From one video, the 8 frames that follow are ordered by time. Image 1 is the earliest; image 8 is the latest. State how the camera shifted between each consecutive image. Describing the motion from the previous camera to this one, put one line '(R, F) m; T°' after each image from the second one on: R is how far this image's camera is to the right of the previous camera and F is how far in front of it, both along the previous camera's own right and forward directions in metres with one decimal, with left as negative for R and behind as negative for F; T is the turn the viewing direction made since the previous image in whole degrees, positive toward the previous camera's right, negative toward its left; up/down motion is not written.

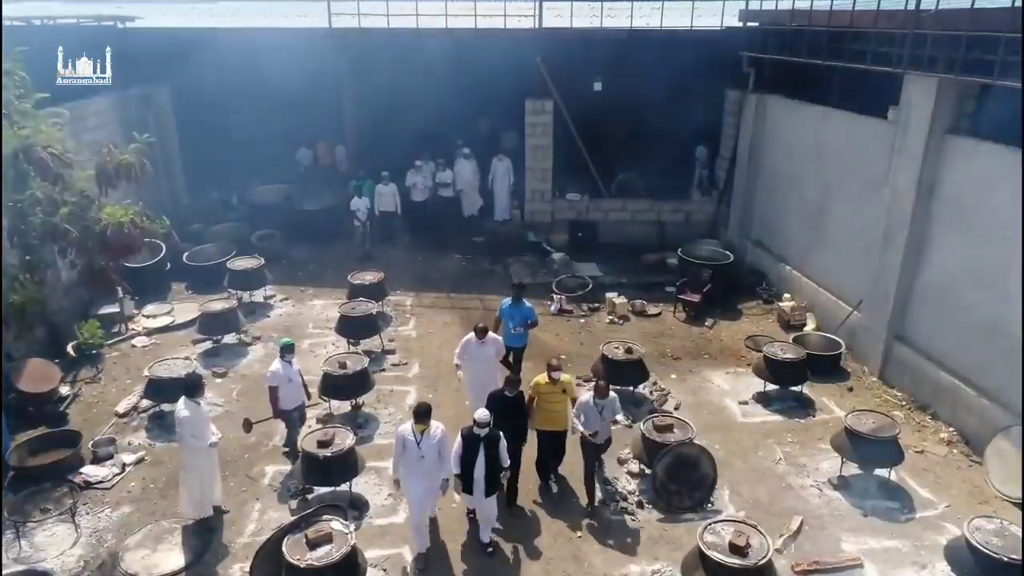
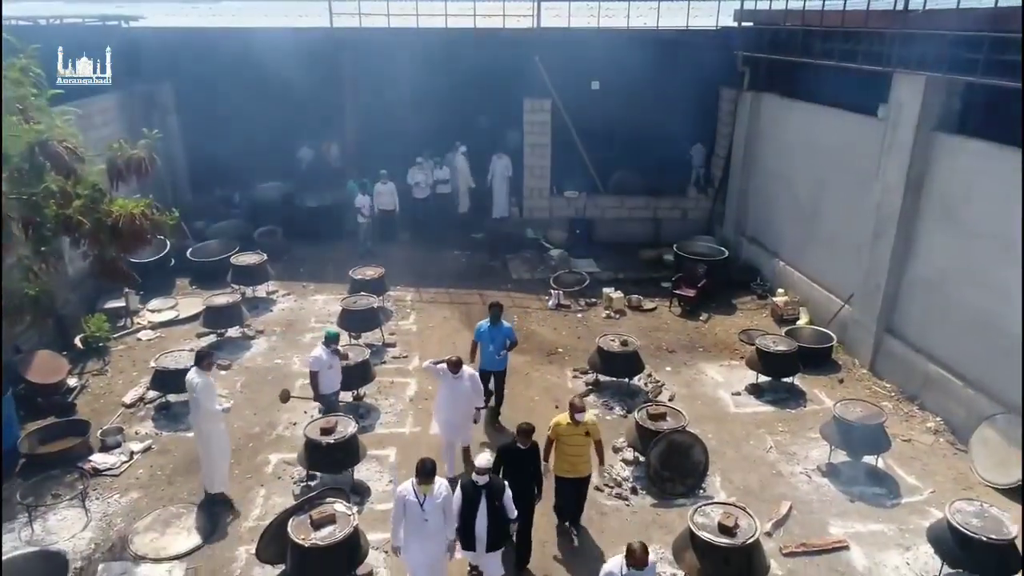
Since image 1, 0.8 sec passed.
(0.0, -0.2) m; 0°
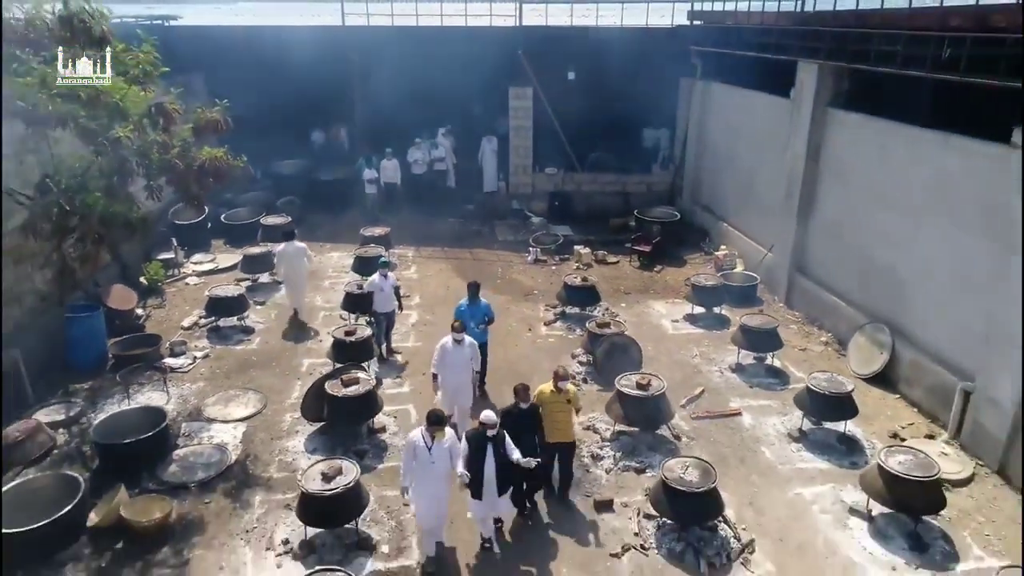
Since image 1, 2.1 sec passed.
(+0.3, -2.4) m; 0°
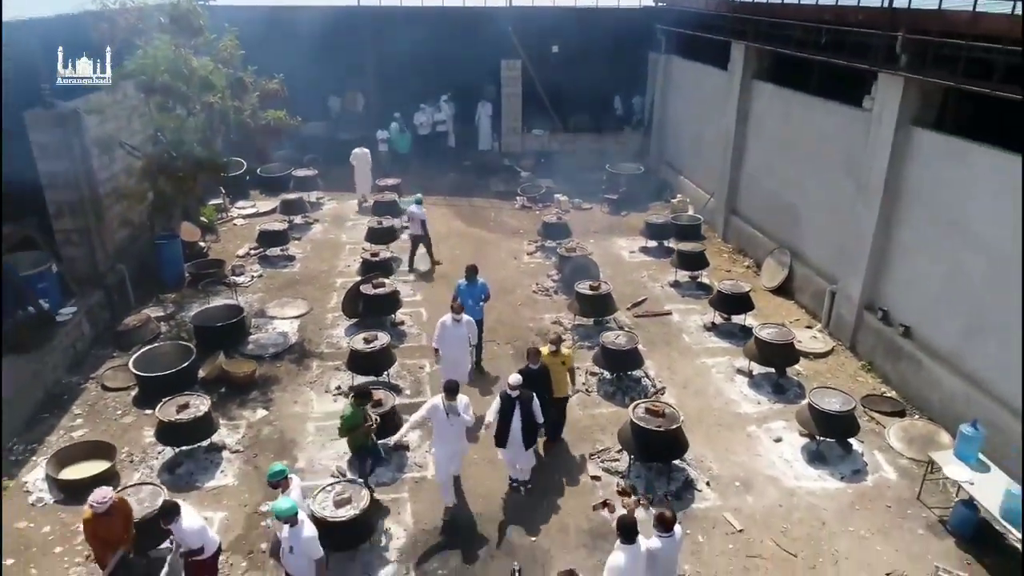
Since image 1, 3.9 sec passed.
(+0.2, -3.1) m; 0°
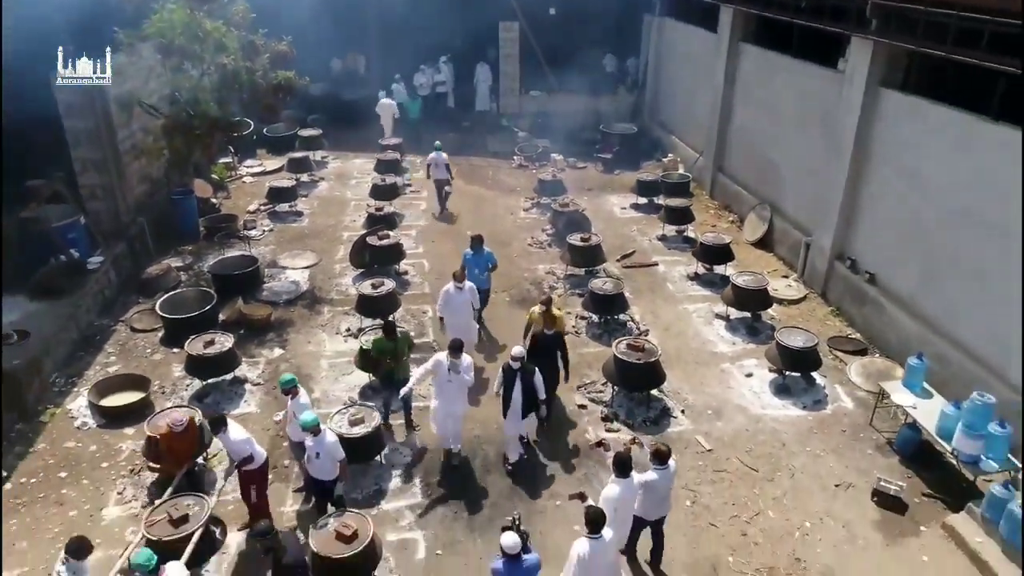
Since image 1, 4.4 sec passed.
(+0.1, -0.9) m; 0°
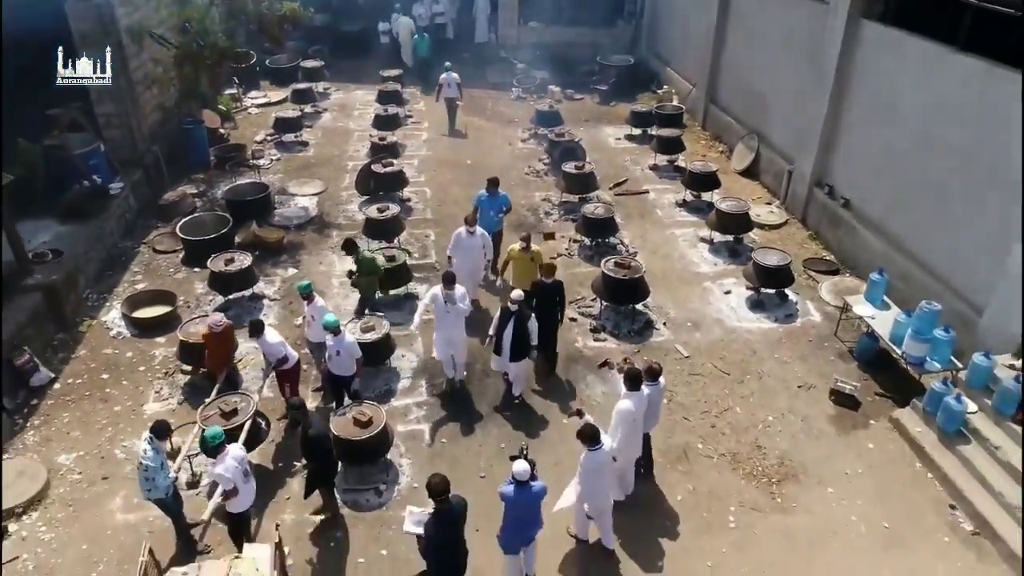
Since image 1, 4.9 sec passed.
(+0.1, -0.8) m; 0°
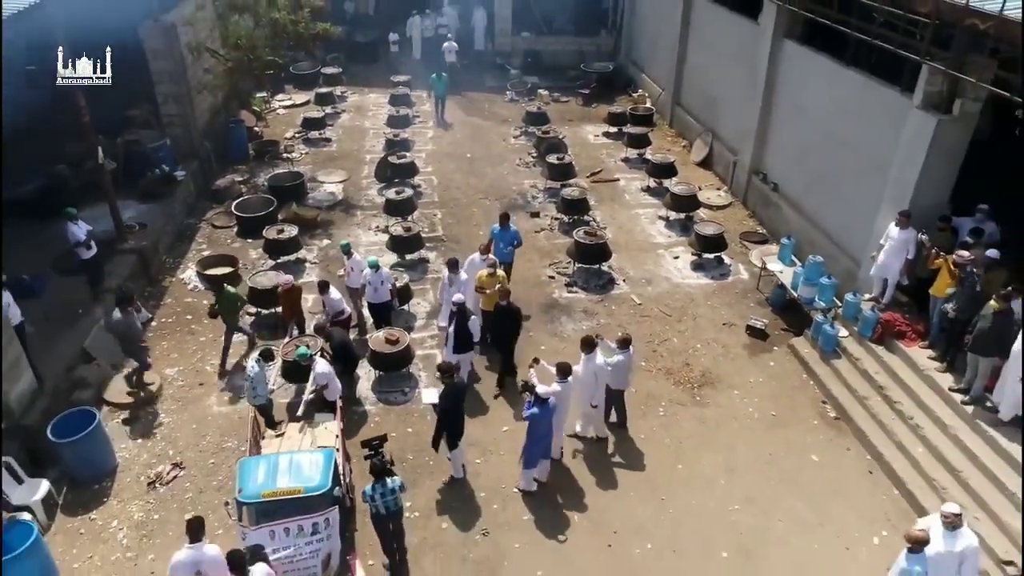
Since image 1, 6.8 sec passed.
(+0.1, -2.8) m; 0°
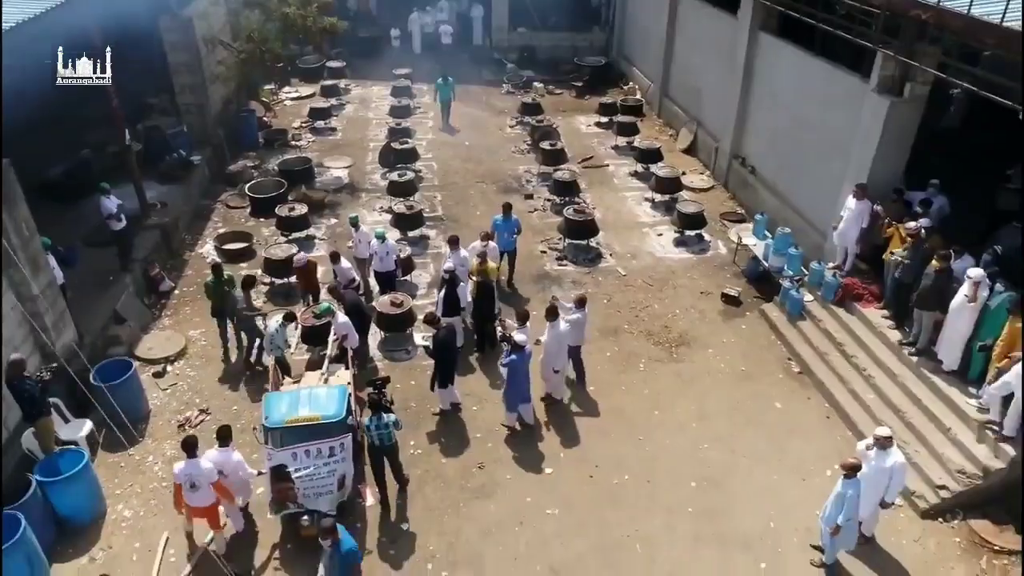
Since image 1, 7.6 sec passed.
(+0.1, -1.1) m; 0°
